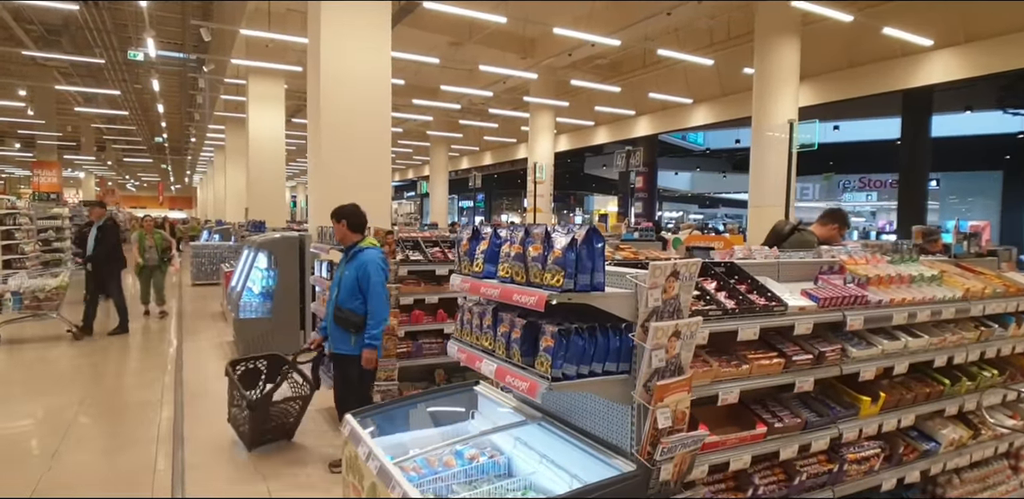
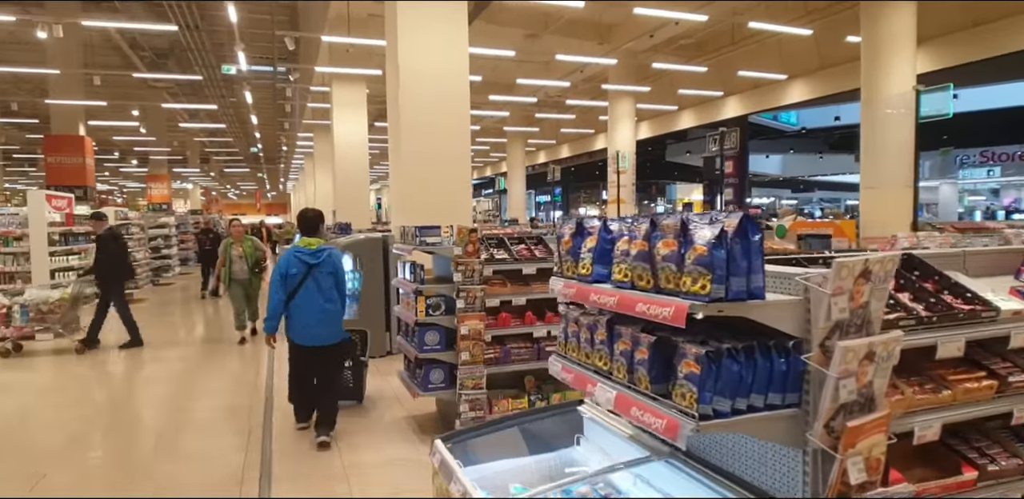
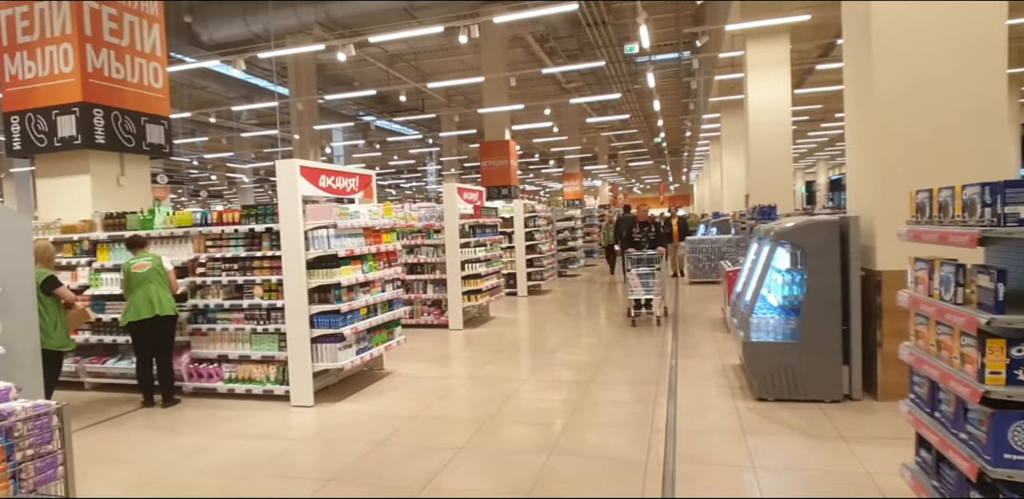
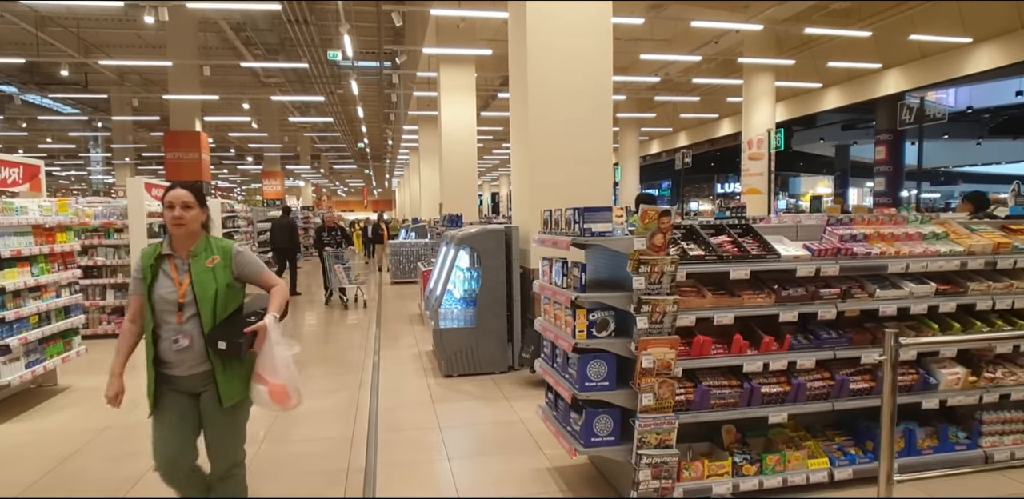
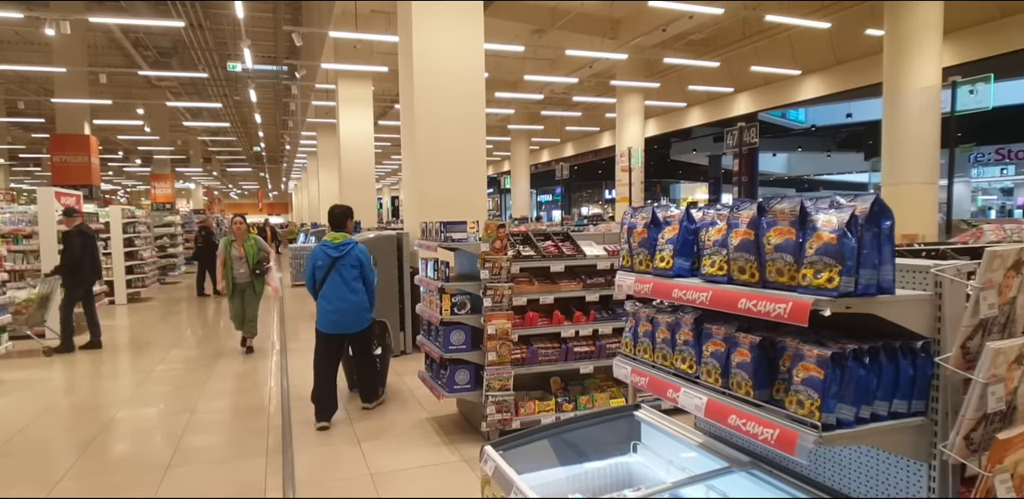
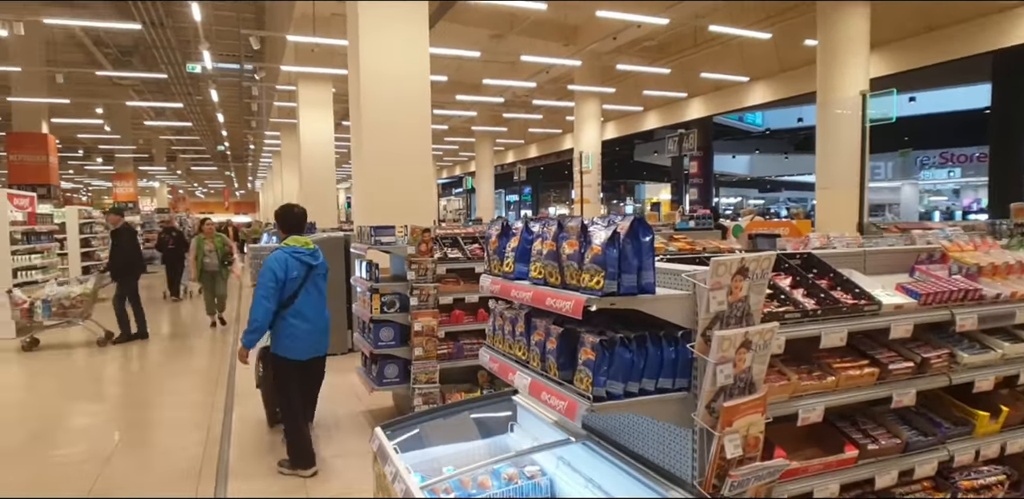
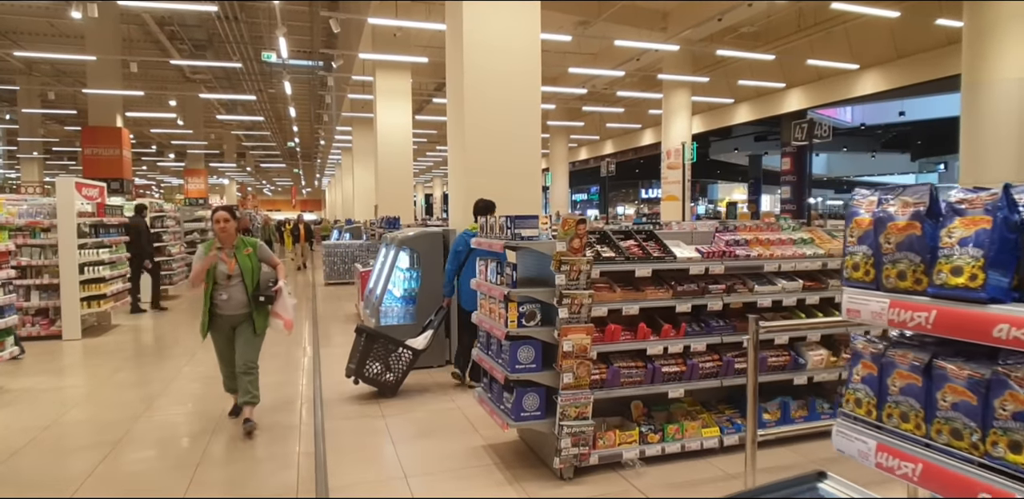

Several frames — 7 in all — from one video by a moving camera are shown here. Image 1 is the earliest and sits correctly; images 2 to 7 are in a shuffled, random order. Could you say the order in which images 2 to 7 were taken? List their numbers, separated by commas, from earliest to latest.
6, 2, 5, 7, 4, 3
